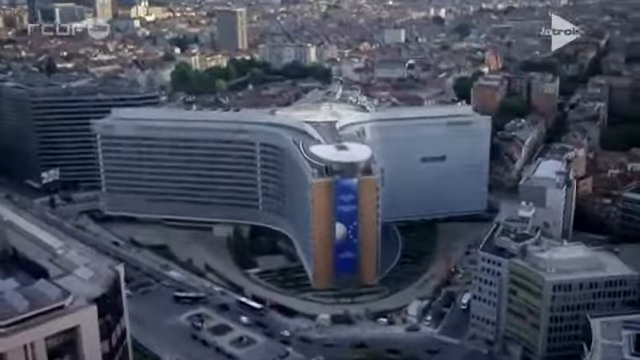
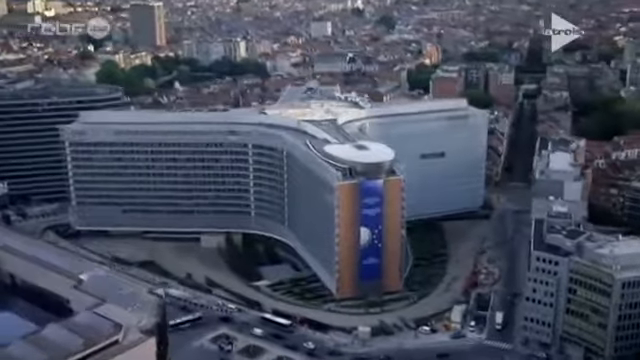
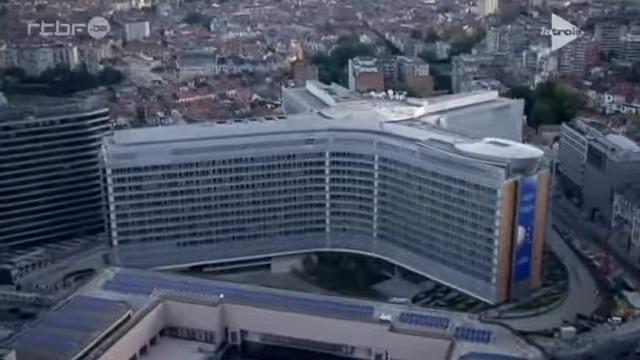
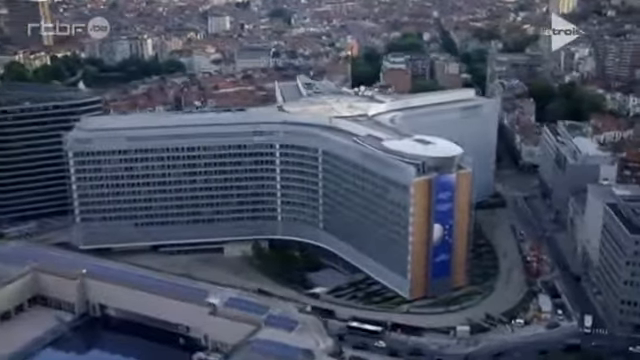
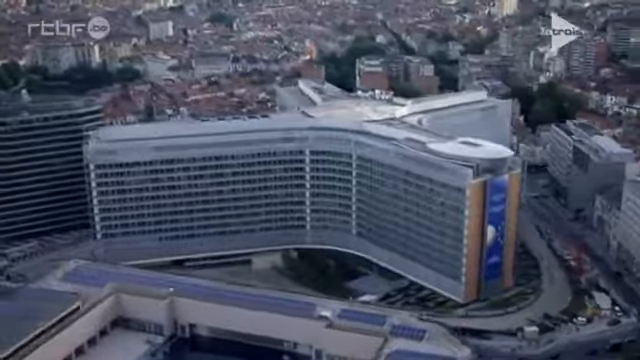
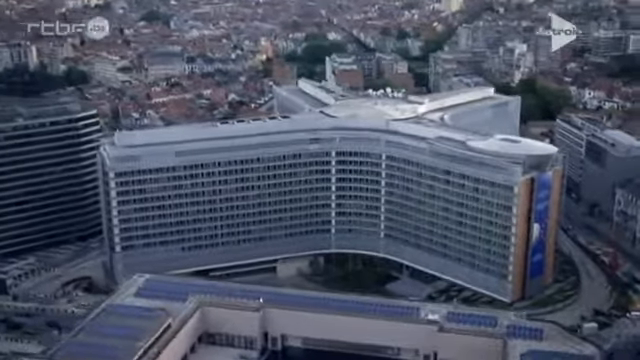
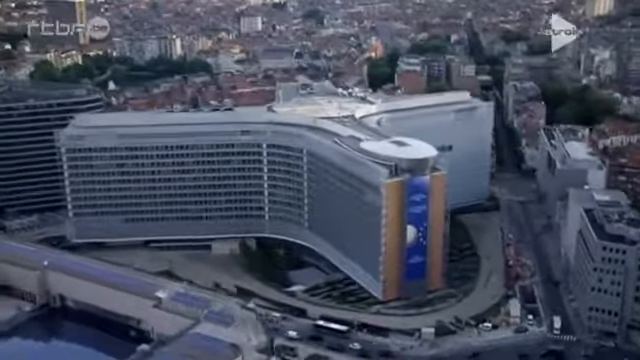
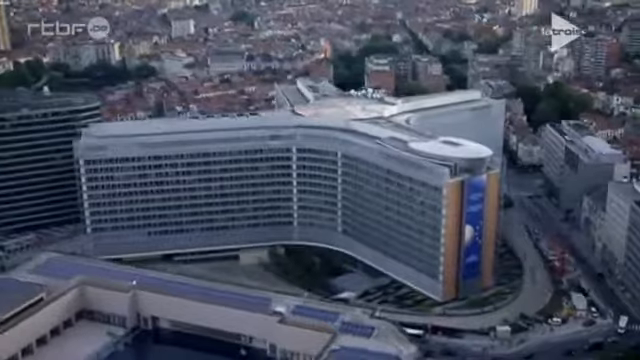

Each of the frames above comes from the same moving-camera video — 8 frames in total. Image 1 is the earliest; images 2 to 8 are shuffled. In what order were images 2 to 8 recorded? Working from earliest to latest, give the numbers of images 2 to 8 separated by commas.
2, 7, 4, 8, 5, 3, 6
